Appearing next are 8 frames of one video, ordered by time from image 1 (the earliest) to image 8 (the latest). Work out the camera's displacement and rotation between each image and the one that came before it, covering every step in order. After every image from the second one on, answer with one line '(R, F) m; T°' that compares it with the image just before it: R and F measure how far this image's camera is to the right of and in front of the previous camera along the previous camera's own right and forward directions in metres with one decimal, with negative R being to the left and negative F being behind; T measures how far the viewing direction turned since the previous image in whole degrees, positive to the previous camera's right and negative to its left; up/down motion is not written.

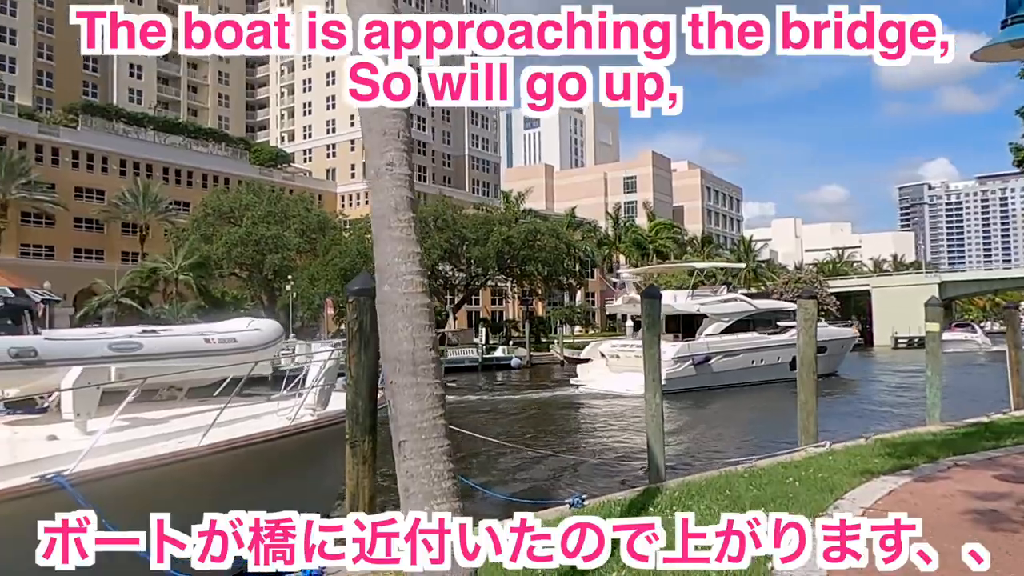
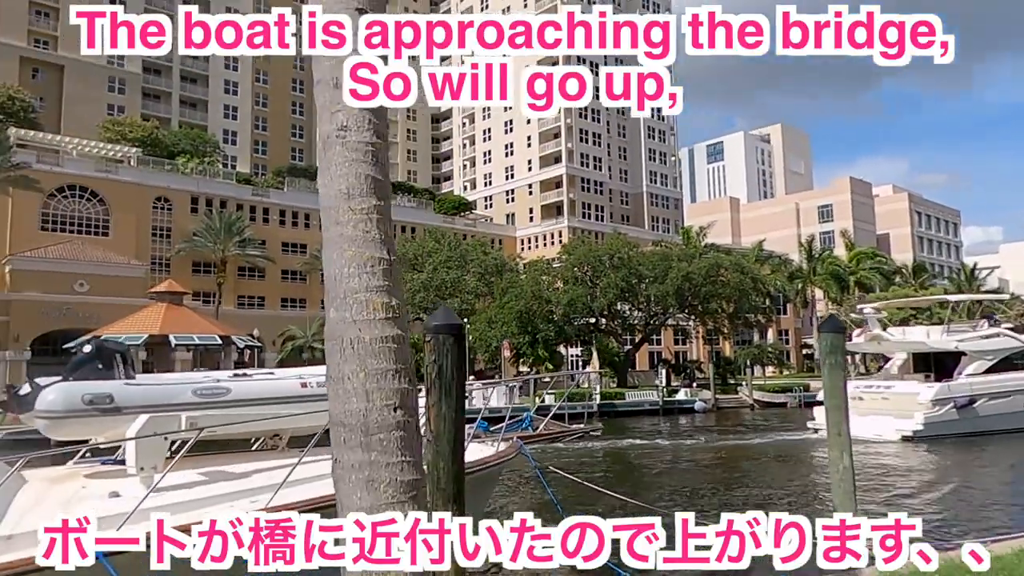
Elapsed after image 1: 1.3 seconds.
(+0.4, +1.1) m; -14°
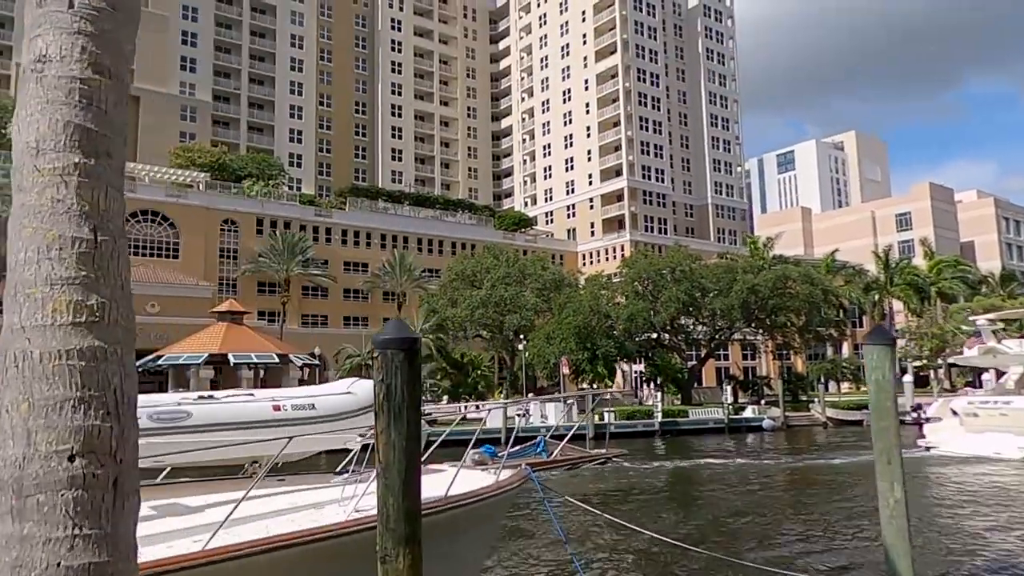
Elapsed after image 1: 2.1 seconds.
(+0.5, +0.6) m; -5°
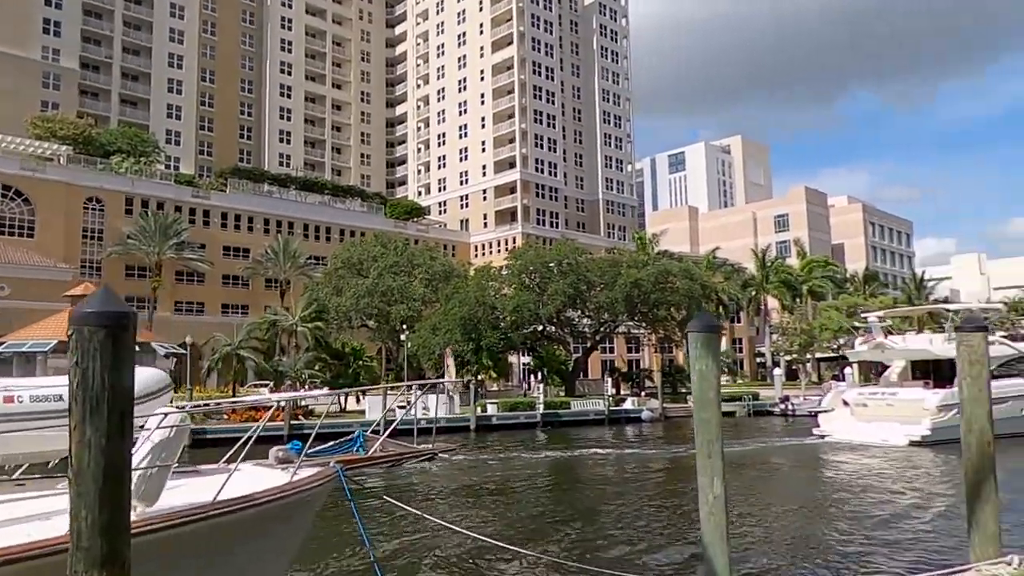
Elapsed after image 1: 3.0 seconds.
(+0.7, +0.5) m; +8°
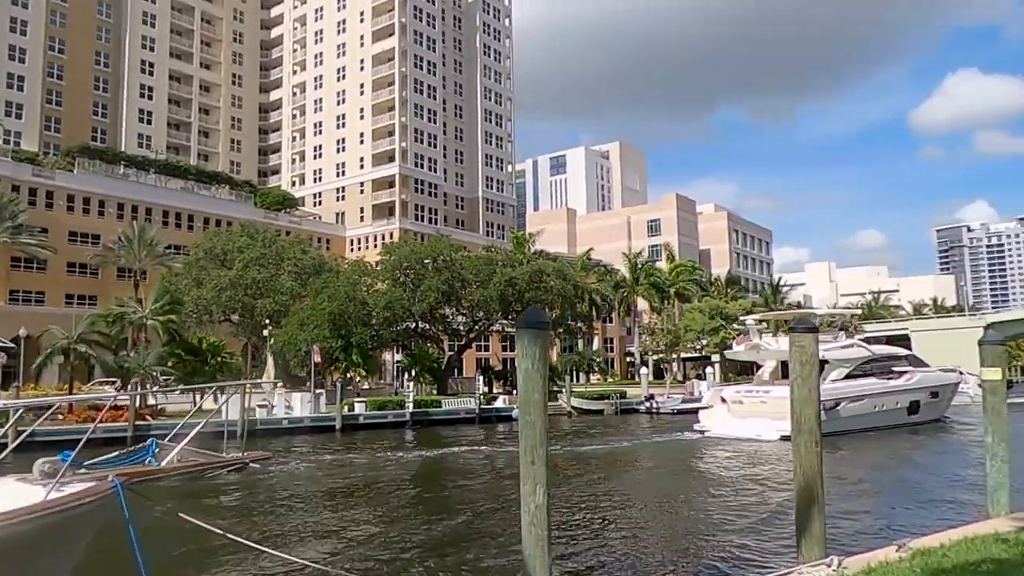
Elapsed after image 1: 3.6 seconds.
(+0.4, +0.4) m; +9°
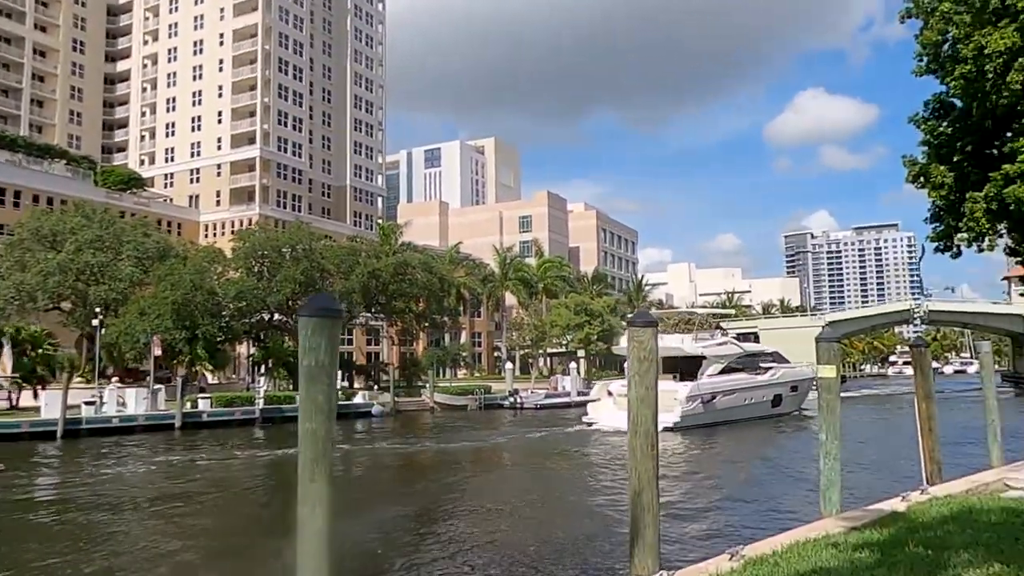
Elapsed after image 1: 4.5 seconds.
(+0.5, +0.8) m; +10°
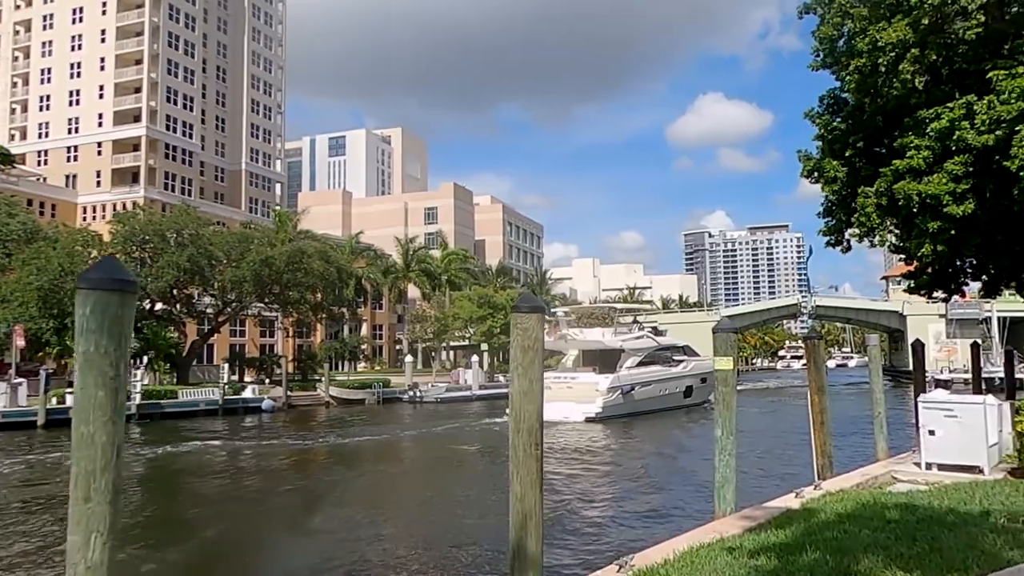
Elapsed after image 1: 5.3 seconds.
(+0.3, +0.7) m; +7°
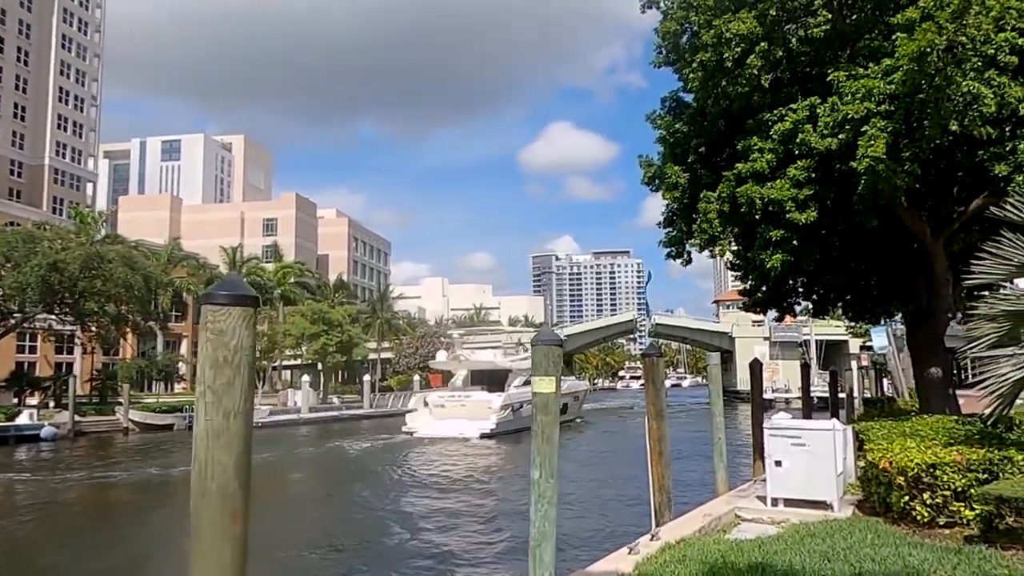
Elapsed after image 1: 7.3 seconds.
(+0.7, +1.9) m; +11°
